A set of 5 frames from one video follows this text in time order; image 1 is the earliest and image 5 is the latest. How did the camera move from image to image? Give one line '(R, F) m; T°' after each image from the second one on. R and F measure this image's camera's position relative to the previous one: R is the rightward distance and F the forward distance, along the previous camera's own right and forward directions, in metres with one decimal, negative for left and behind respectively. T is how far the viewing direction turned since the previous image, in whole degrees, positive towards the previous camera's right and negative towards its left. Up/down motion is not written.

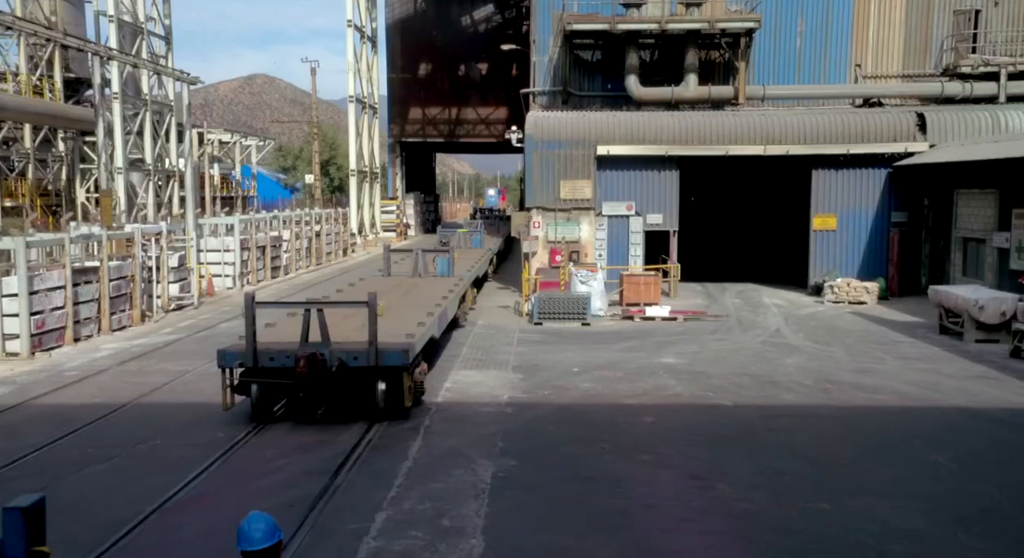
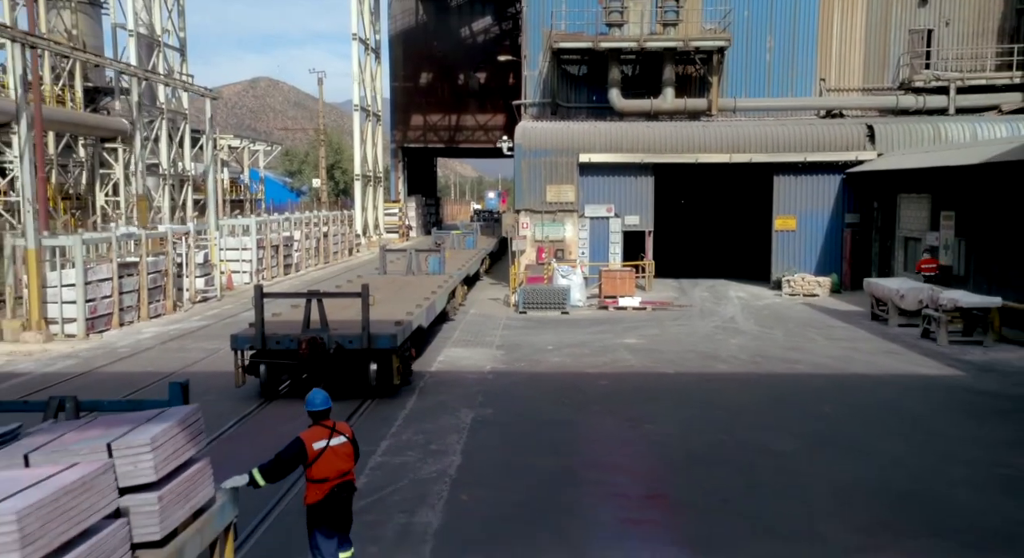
(+0.4, -2.5) m; 0°
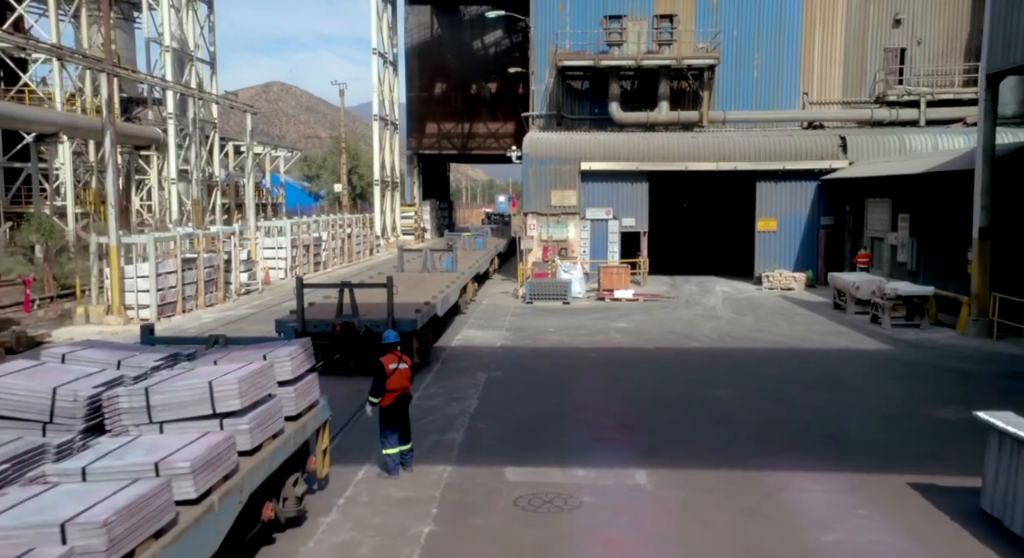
(+0.1, -3.0) m; -1°
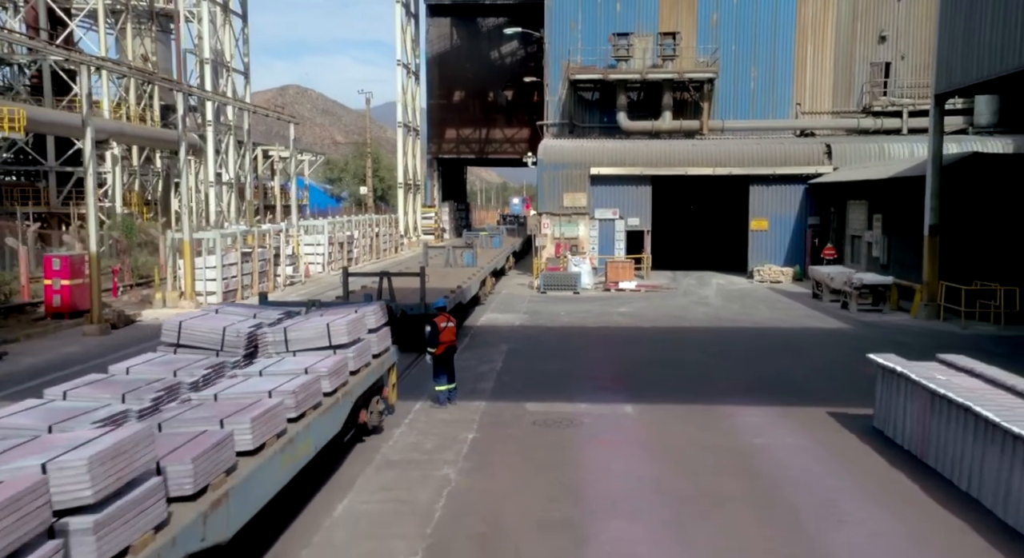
(-0.1, -3.1) m; -1°
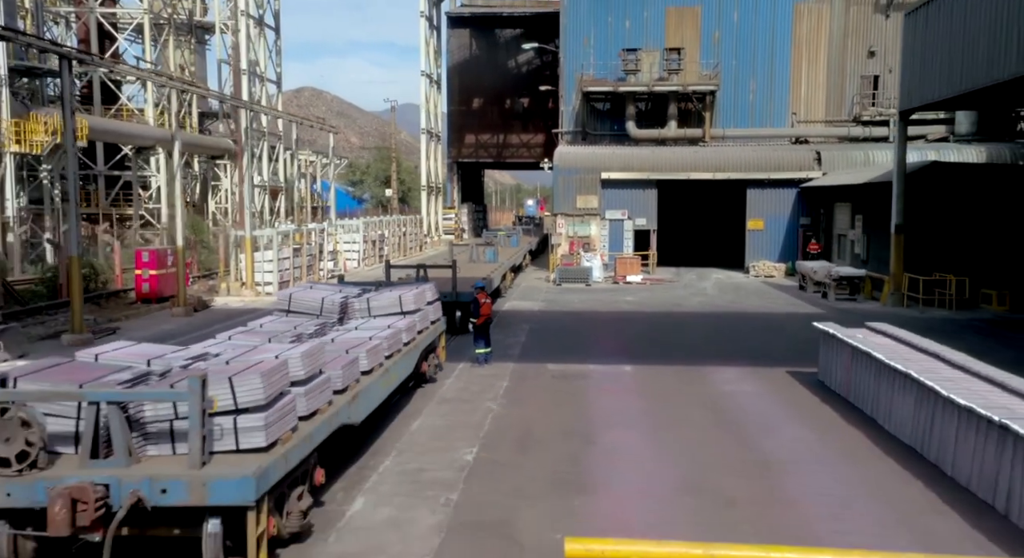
(-0.2, -3.2) m; -1°
